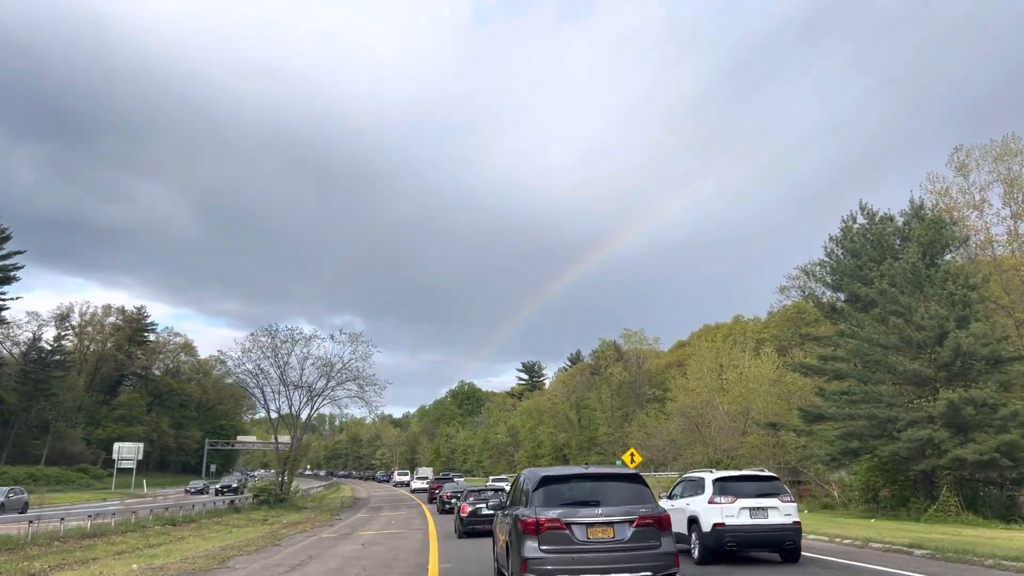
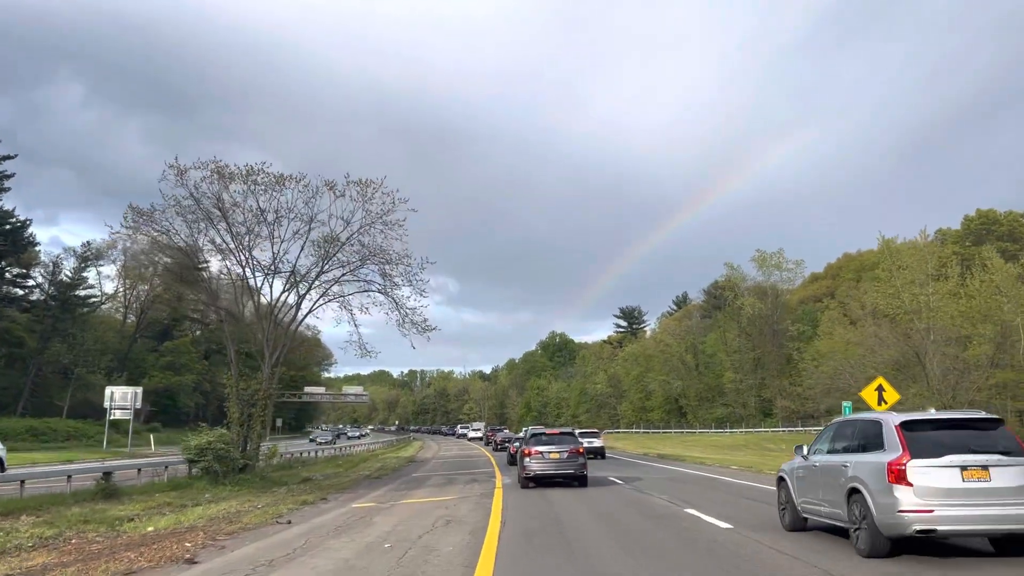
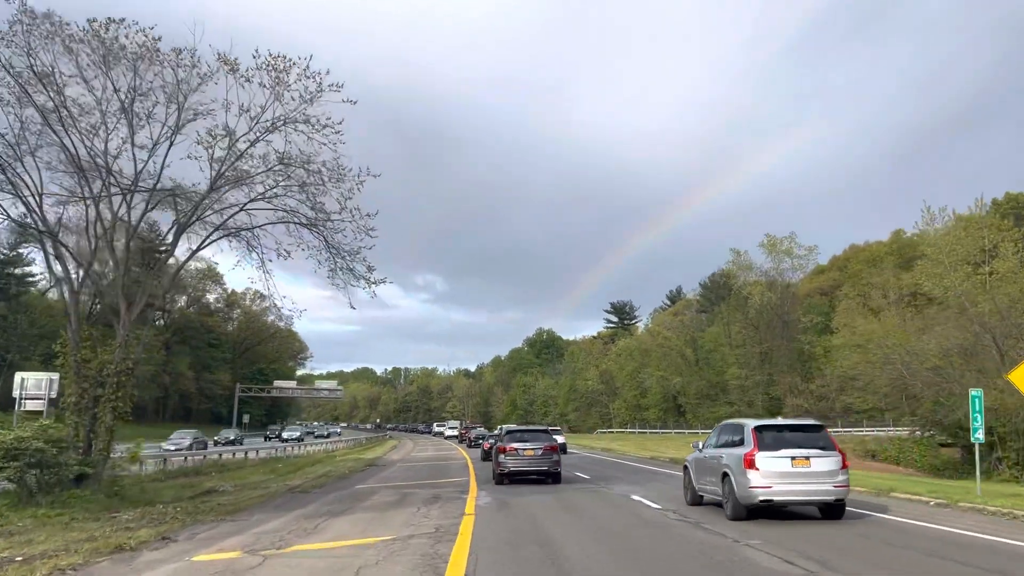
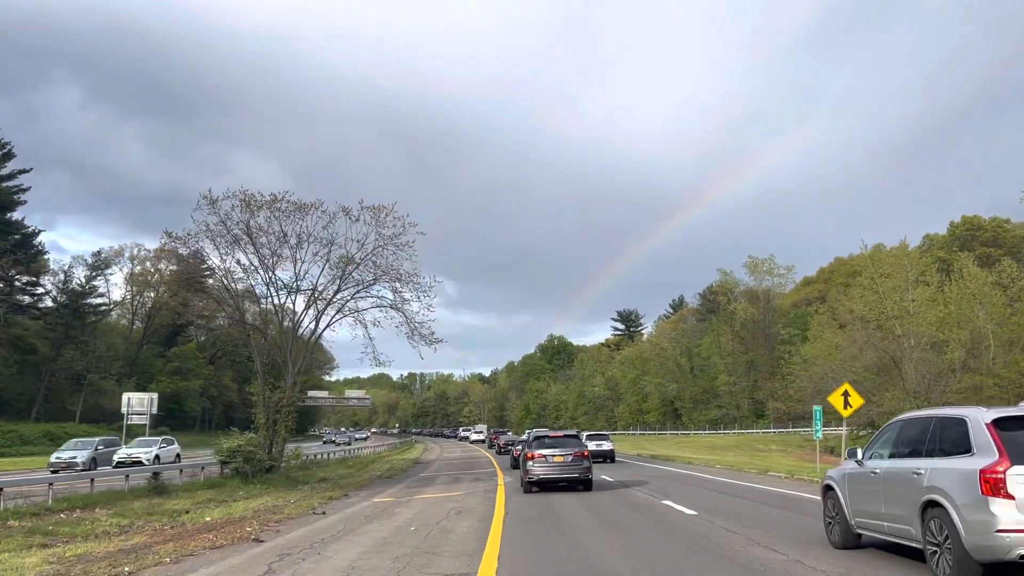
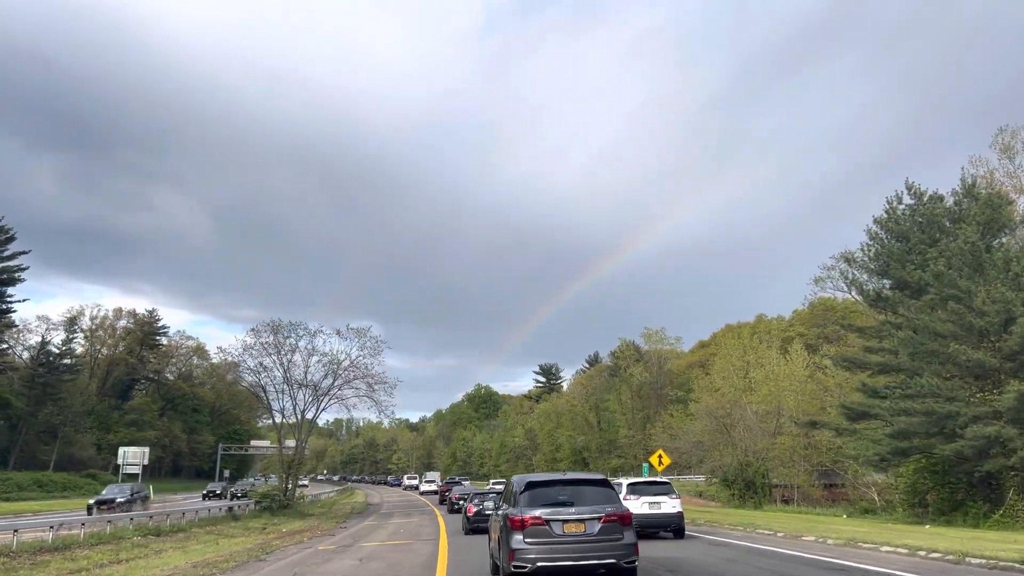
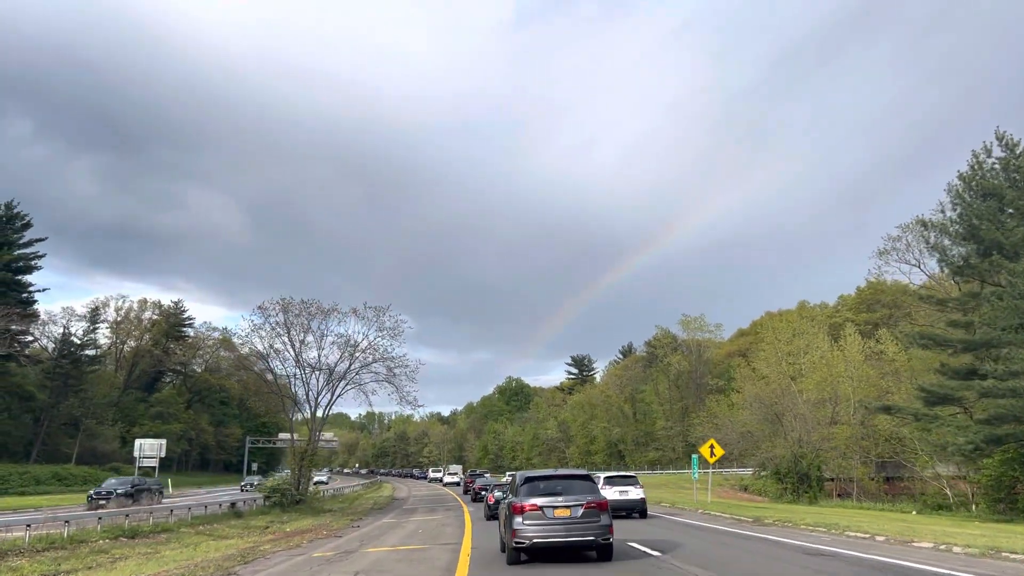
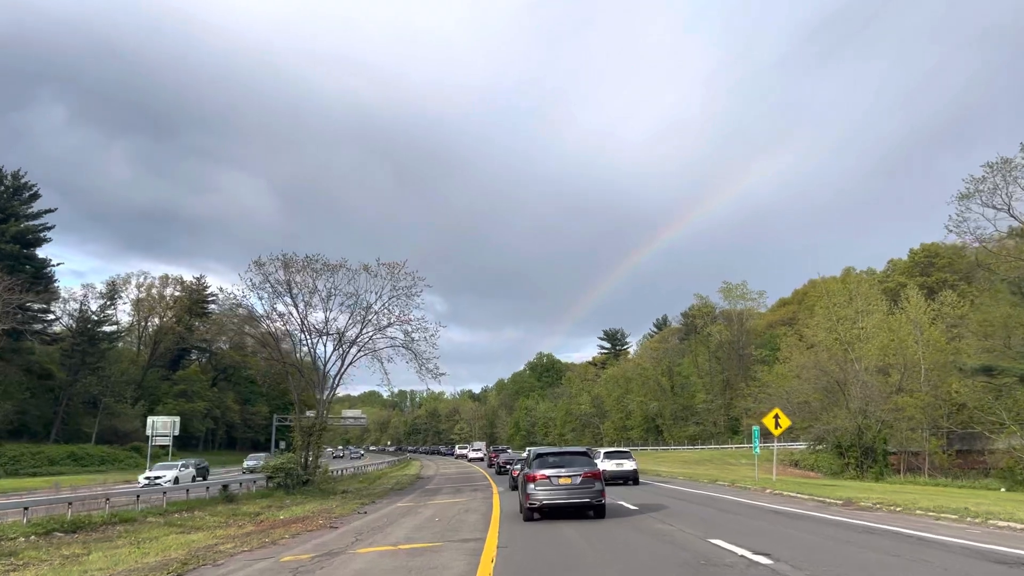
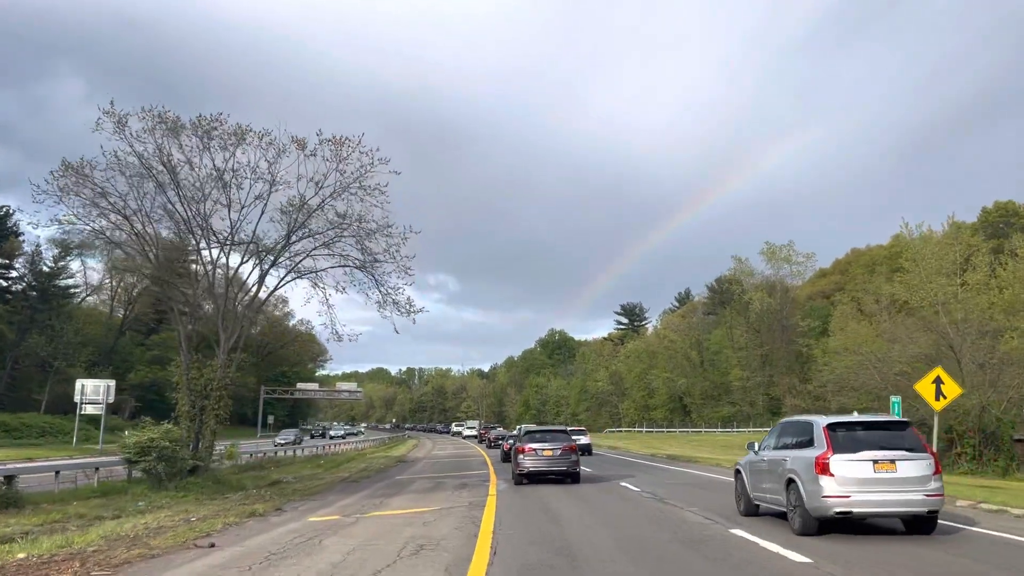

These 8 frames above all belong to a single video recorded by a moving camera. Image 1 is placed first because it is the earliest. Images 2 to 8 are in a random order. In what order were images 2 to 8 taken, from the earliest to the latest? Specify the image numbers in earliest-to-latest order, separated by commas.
5, 6, 7, 4, 2, 8, 3
